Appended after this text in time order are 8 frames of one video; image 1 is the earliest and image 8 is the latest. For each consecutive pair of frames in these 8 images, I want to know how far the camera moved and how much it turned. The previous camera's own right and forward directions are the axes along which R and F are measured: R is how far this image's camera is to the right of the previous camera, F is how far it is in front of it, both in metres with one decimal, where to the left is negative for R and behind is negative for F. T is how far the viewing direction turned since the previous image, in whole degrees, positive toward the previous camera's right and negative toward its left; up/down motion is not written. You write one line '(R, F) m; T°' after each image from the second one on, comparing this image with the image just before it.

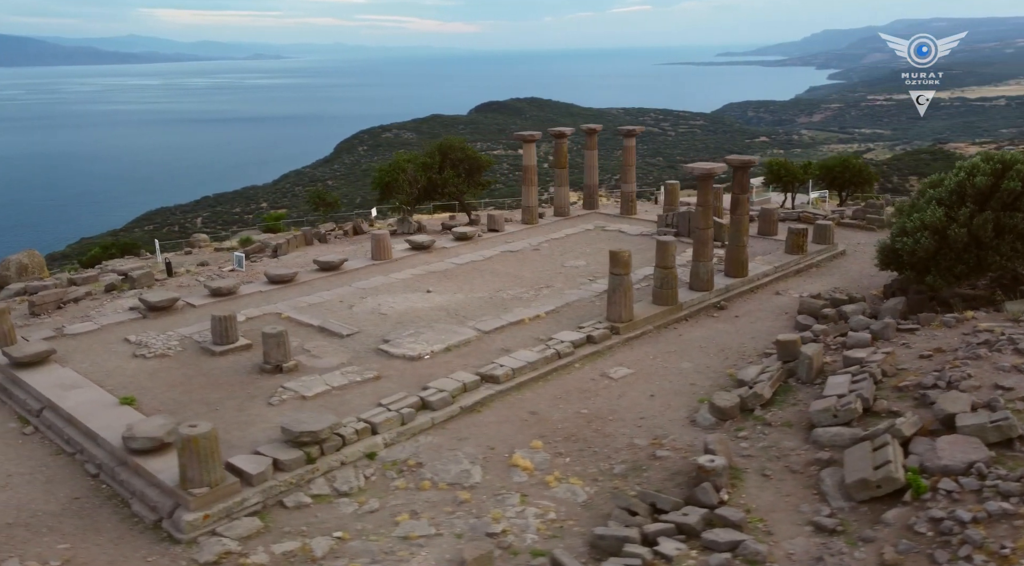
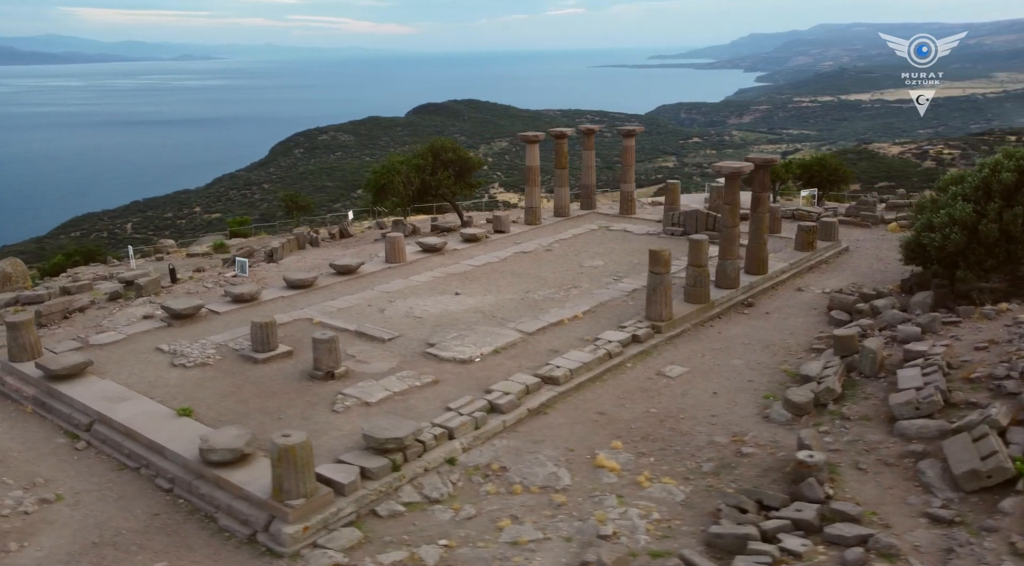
(-1.4, +0.1) m; +3°
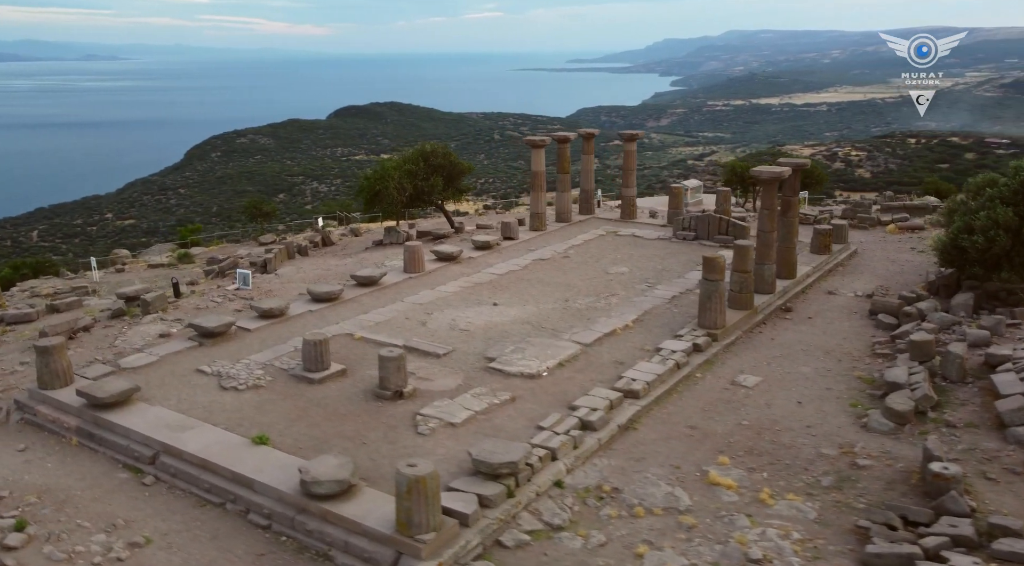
(-1.8, +0.4) m; +4°
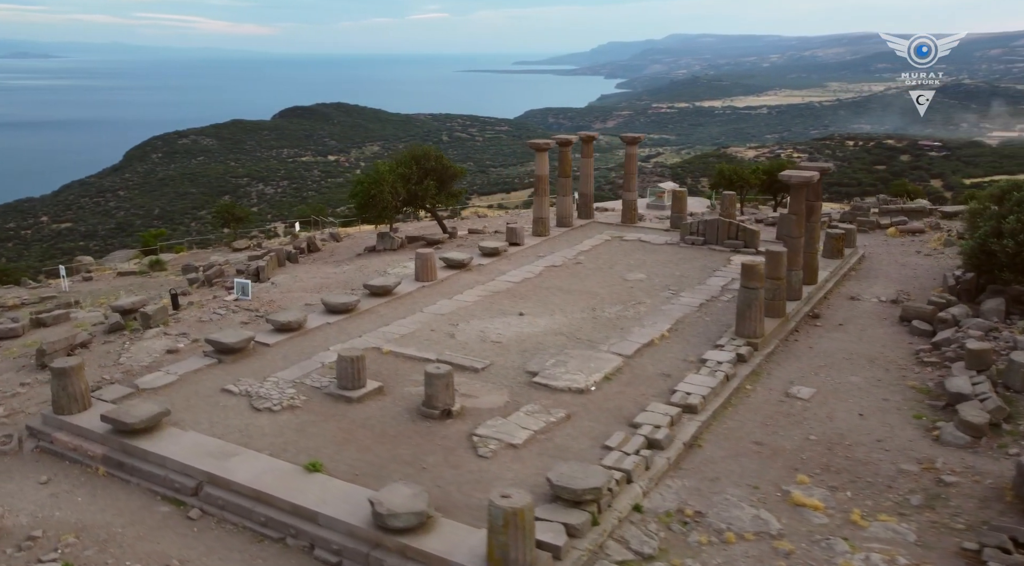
(-1.2, +0.5) m; +3°
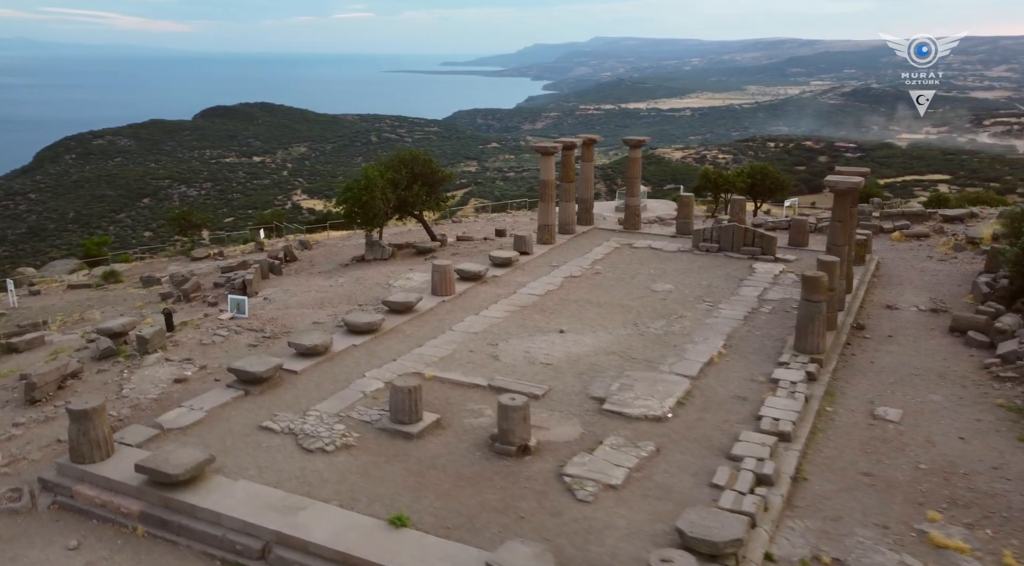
(-1.6, +1.0) m; +4°
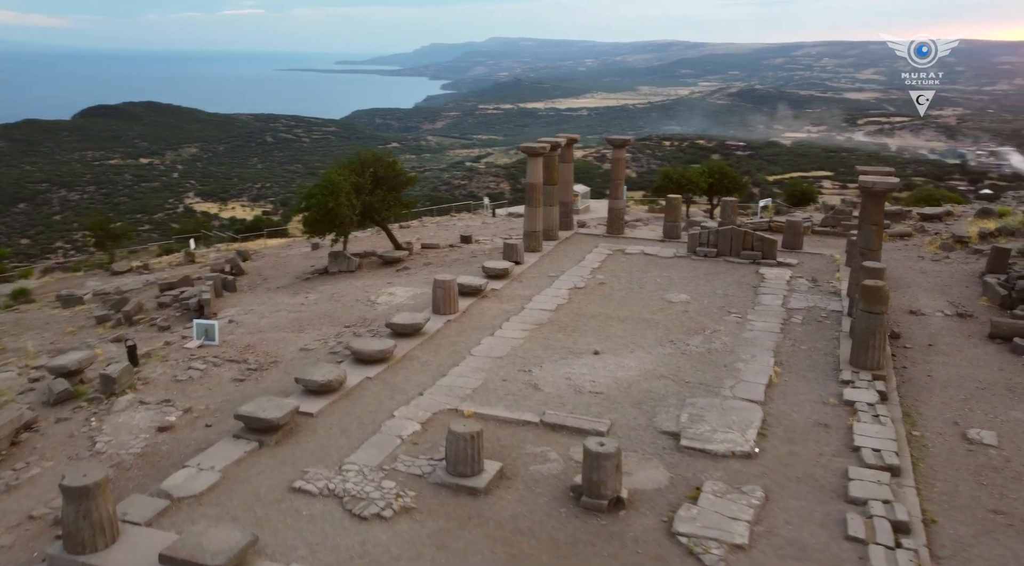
(-1.7, +1.4) m; +6°
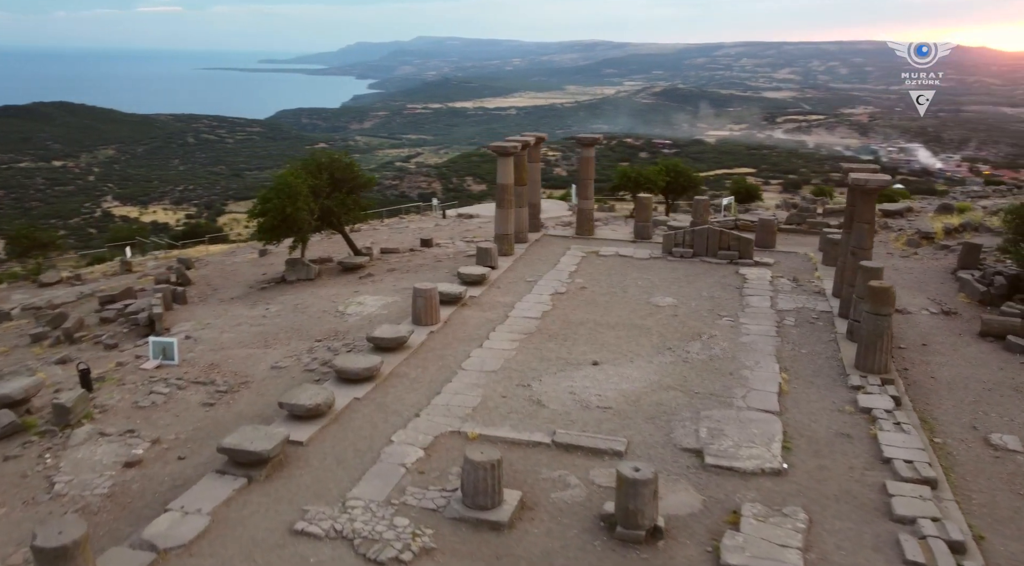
(-0.8, +0.7) m; +5°
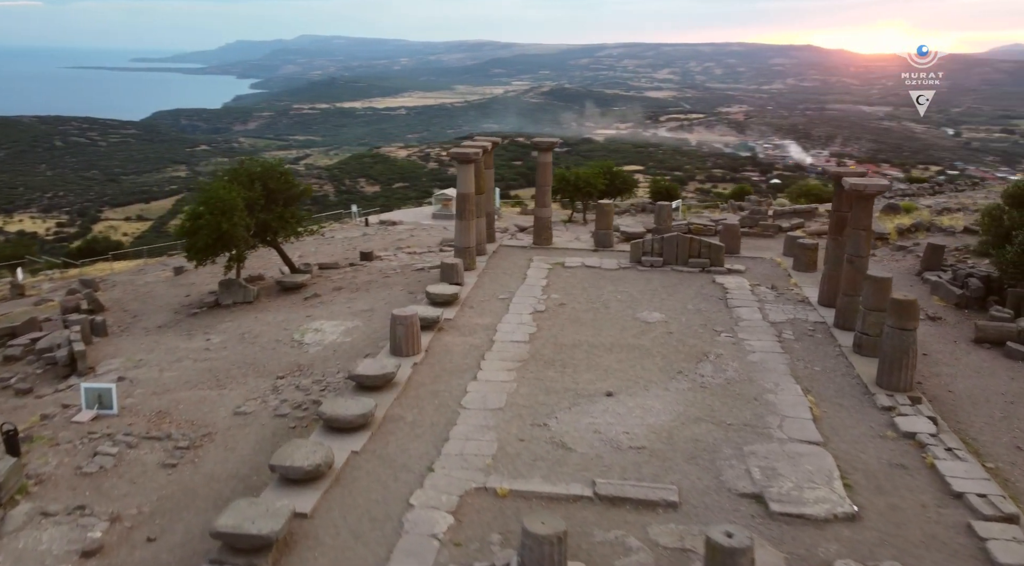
(-1.3, +1.2) m; +7°
